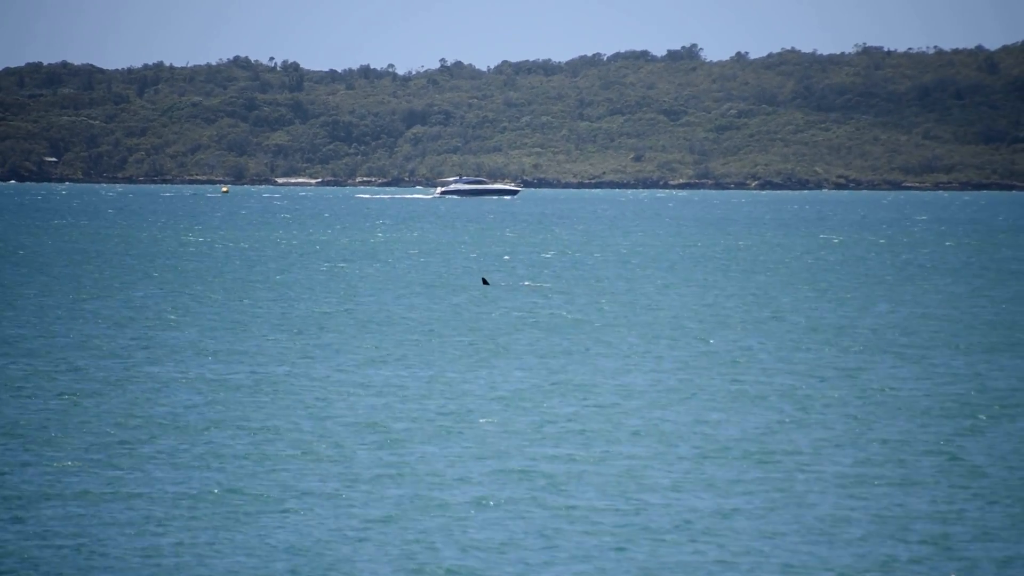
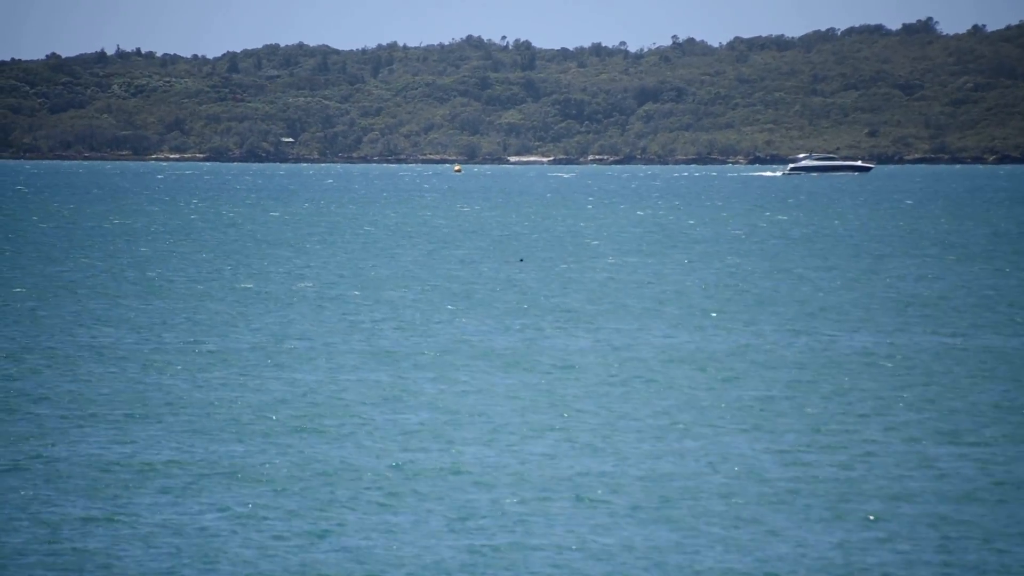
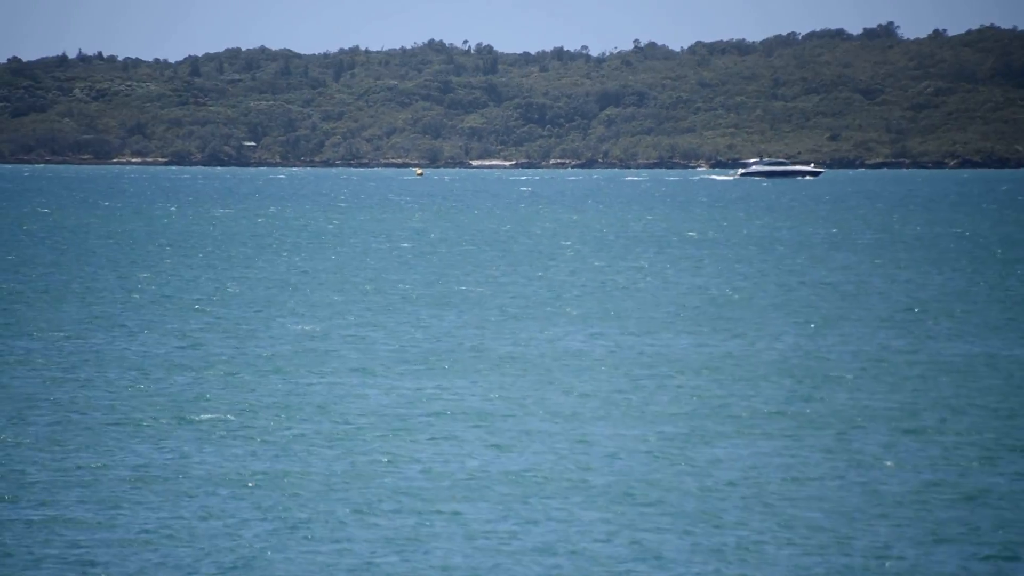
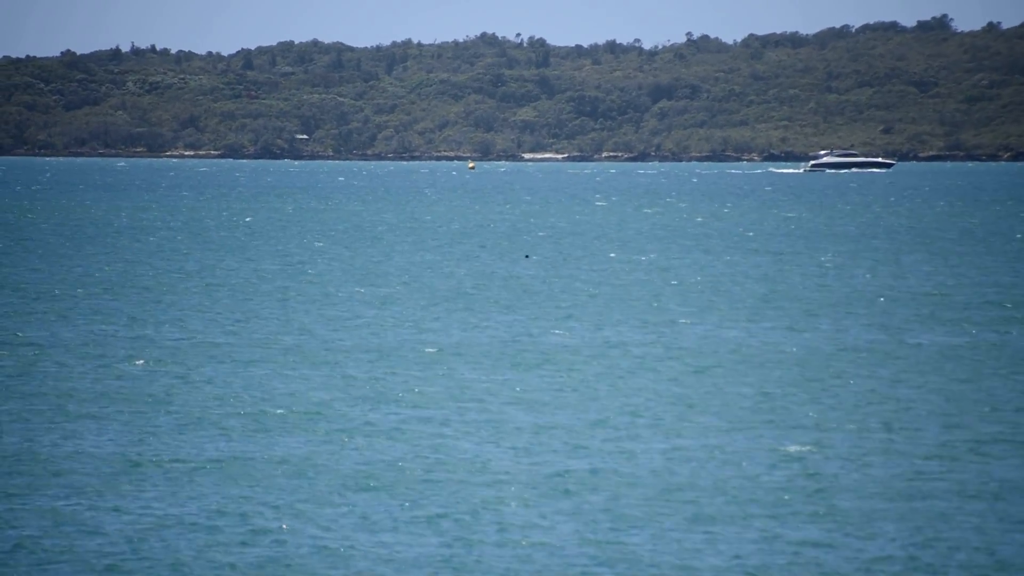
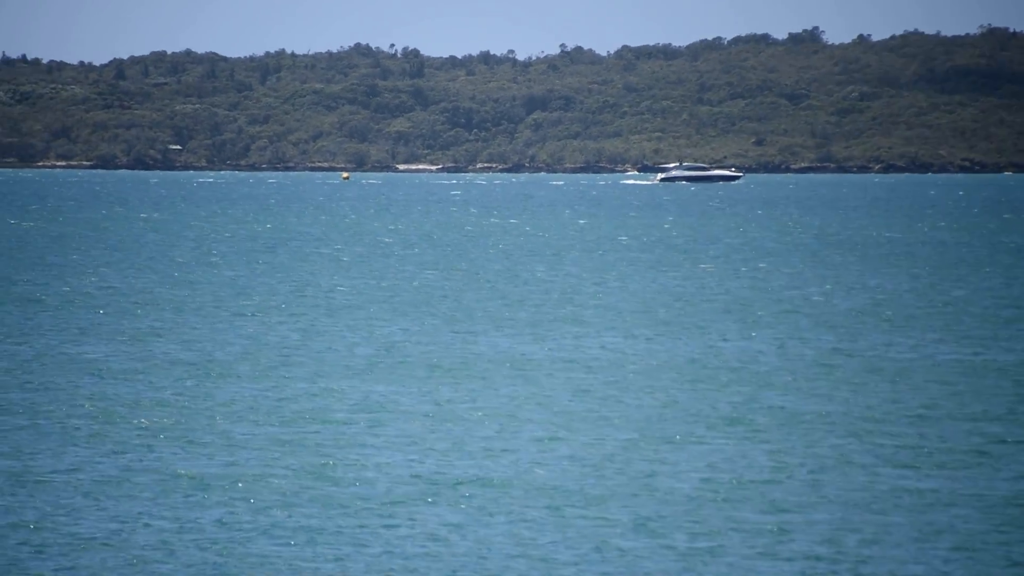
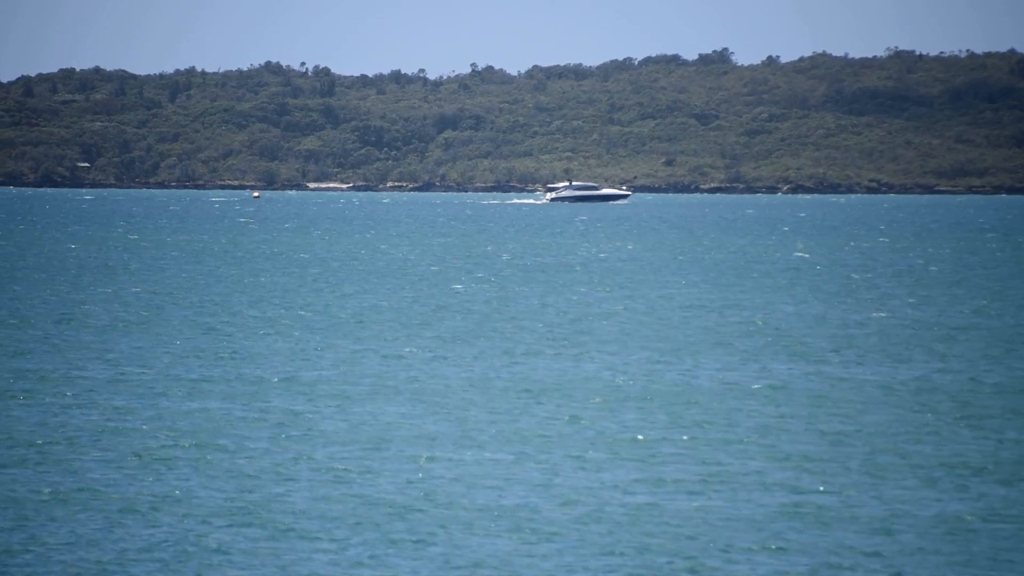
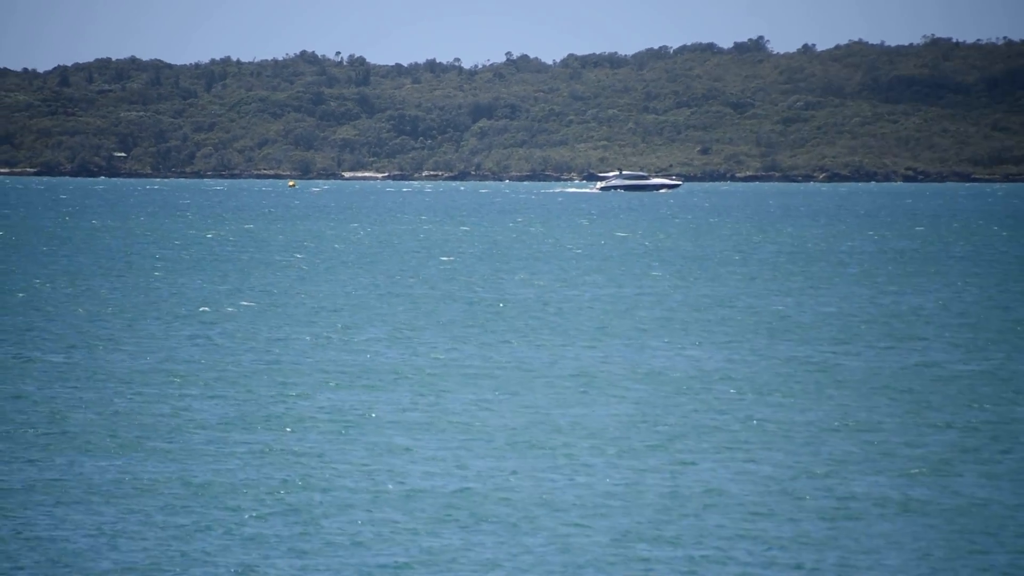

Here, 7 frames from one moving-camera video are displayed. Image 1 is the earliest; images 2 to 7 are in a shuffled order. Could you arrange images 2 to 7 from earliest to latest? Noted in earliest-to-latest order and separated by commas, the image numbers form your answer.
6, 7, 5, 3, 2, 4
